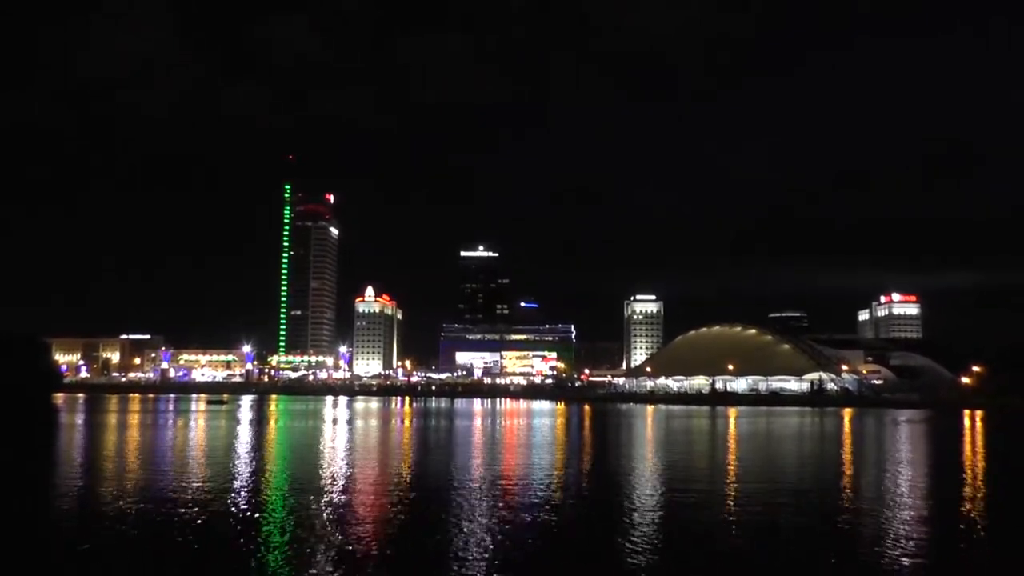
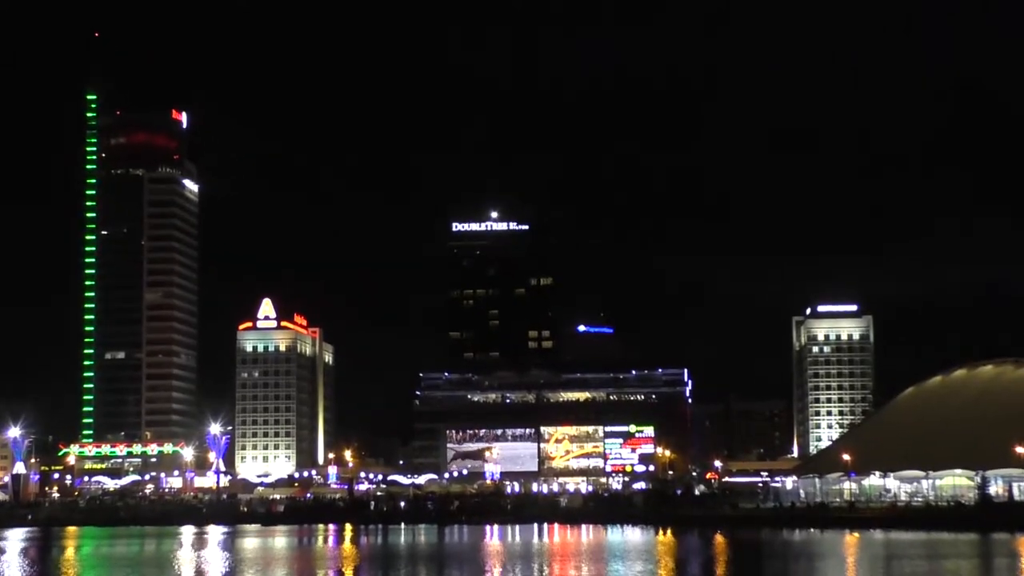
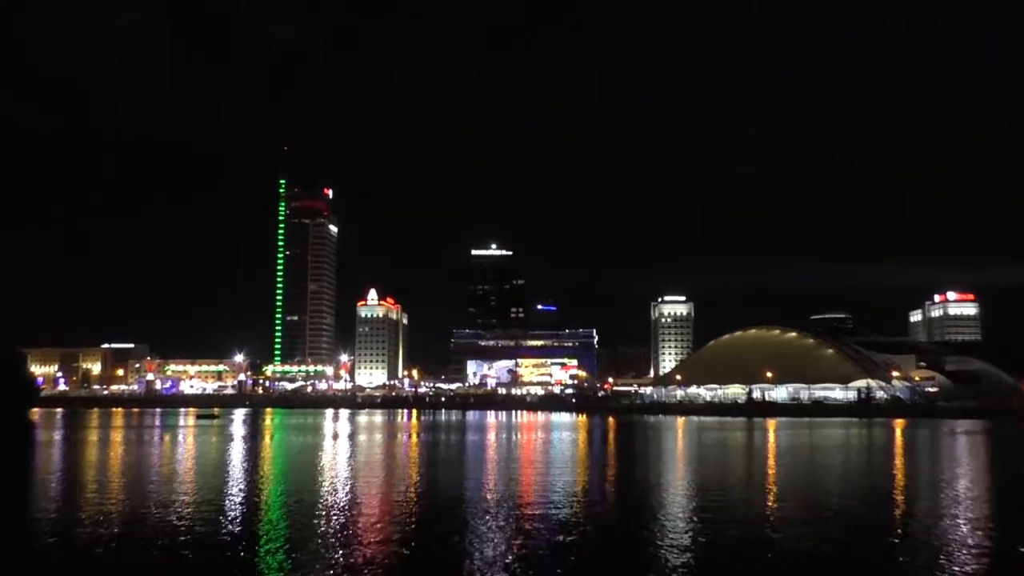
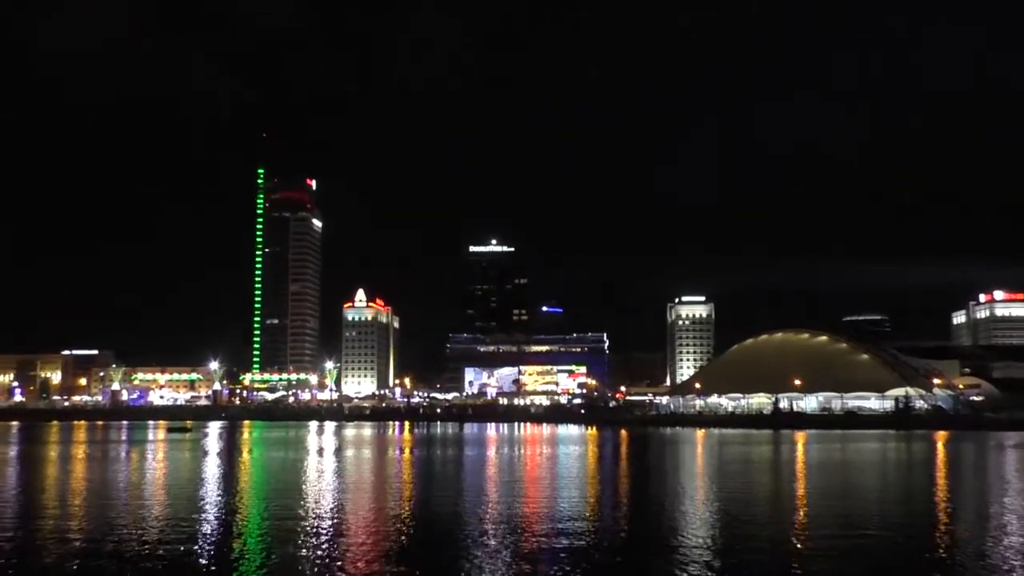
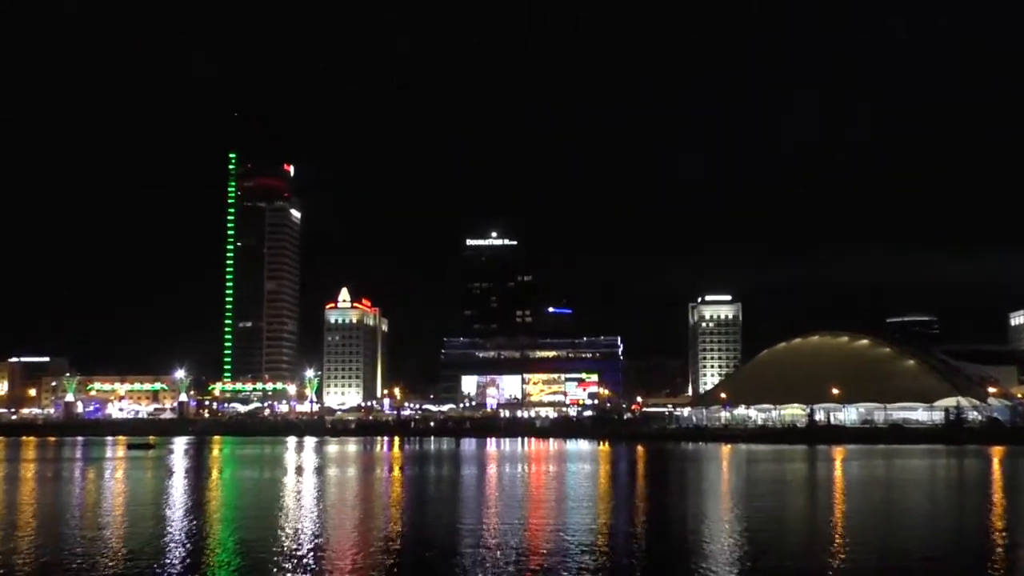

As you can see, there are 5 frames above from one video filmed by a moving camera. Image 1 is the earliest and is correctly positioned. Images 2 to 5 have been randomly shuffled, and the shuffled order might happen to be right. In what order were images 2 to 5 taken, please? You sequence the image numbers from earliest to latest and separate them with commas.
3, 4, 5, 2
